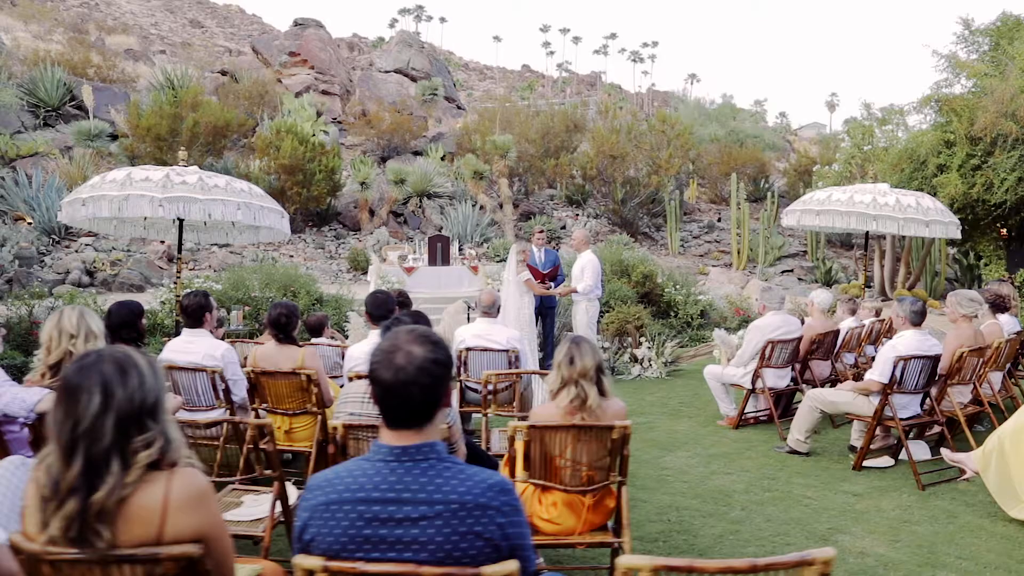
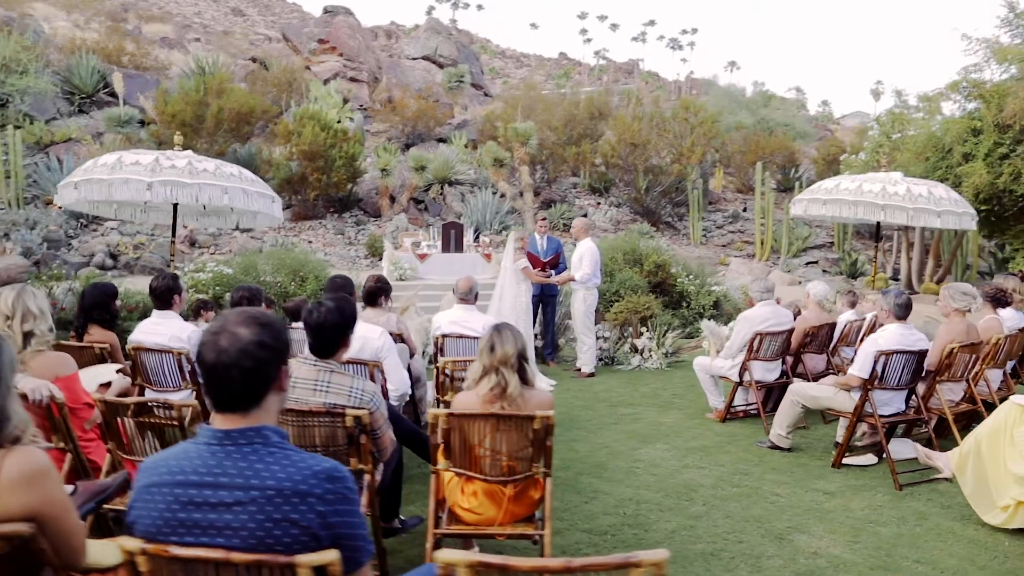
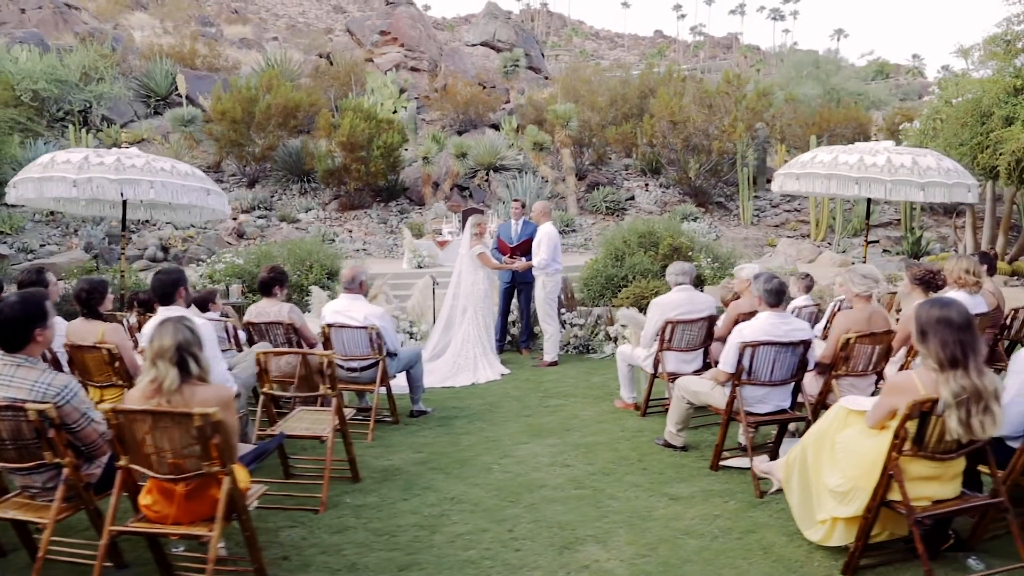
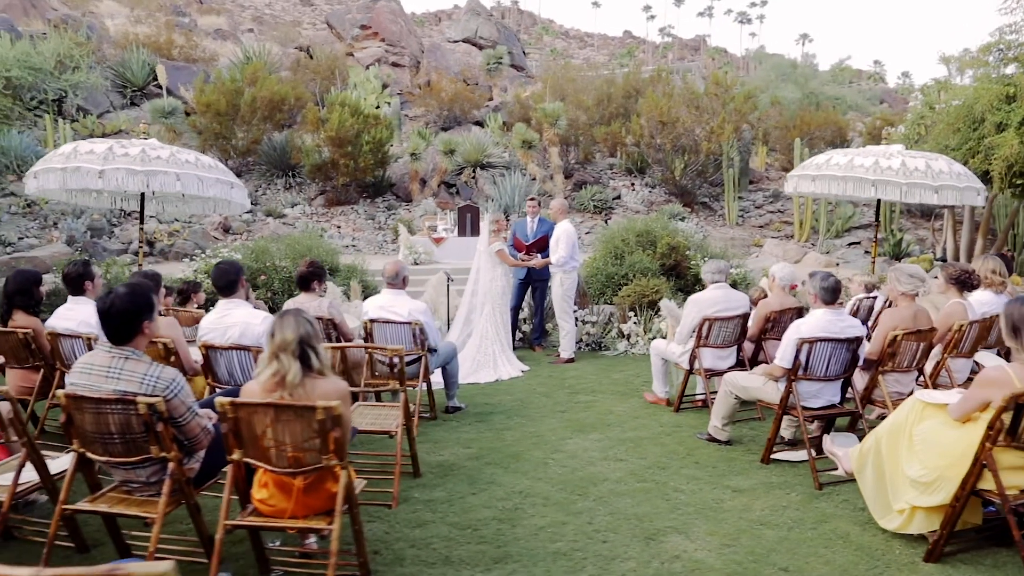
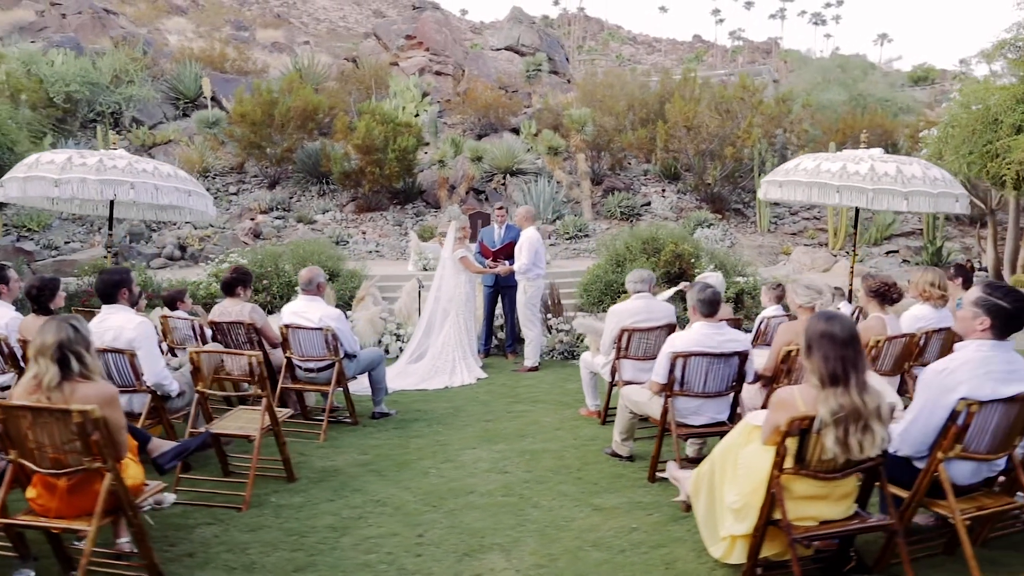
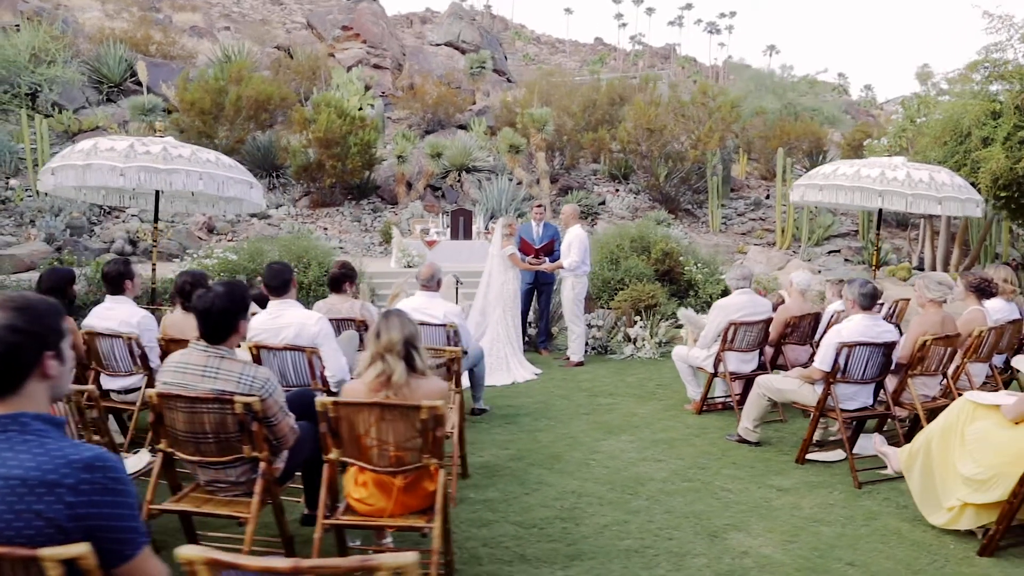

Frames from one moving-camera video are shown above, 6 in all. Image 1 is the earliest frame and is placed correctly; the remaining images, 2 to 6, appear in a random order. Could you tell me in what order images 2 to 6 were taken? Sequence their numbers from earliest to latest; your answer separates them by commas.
2, 6, 4, 3, 5
